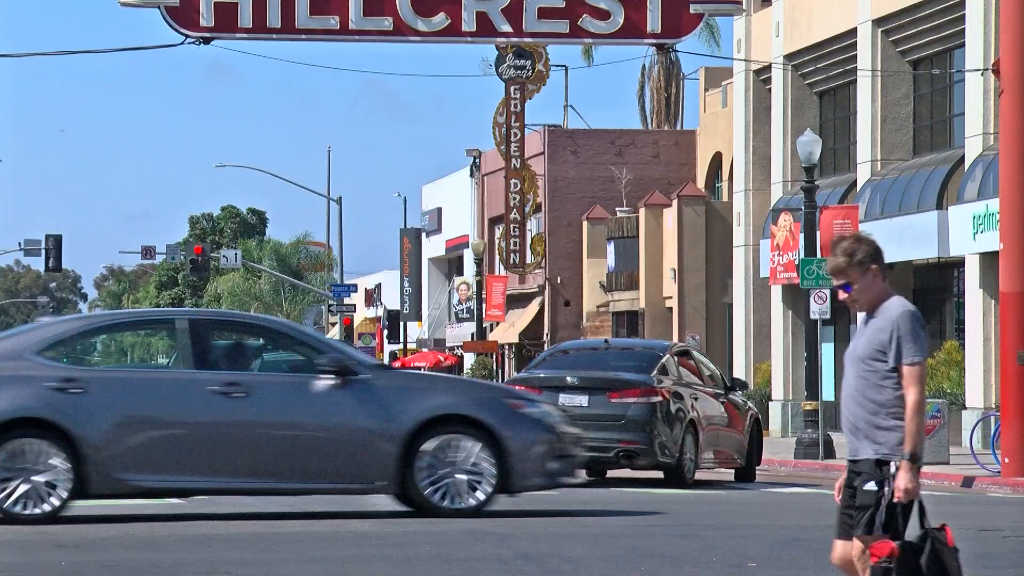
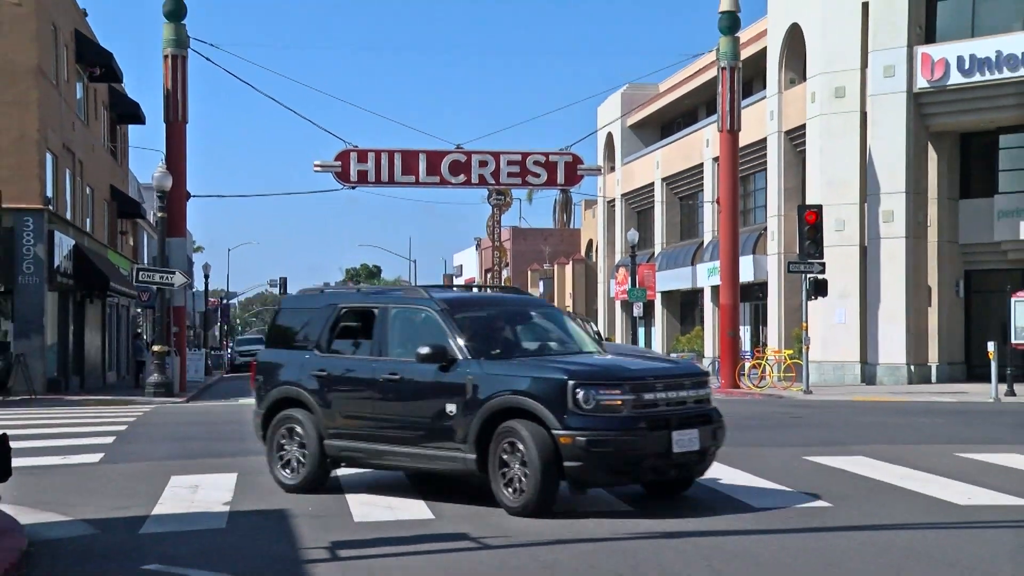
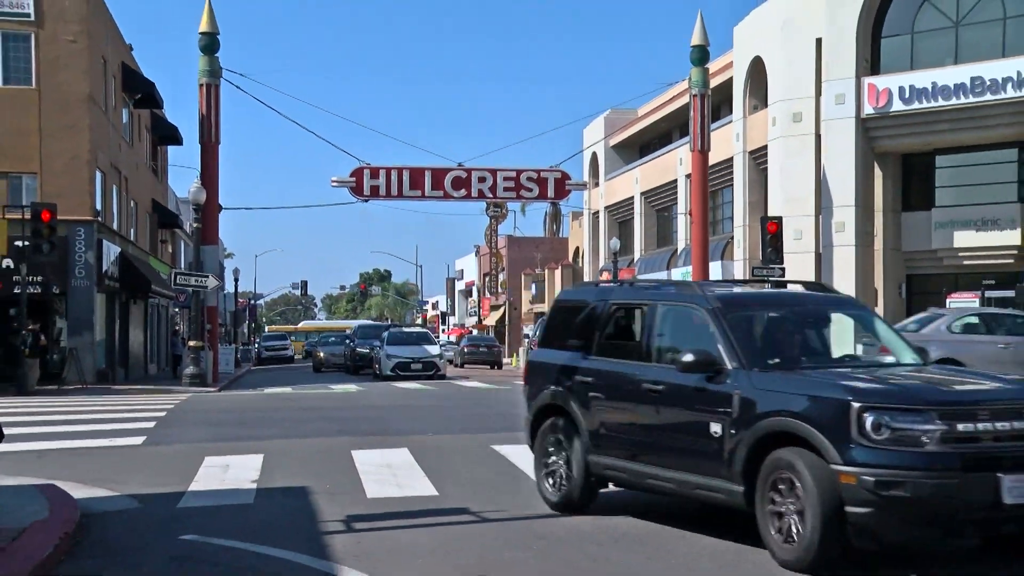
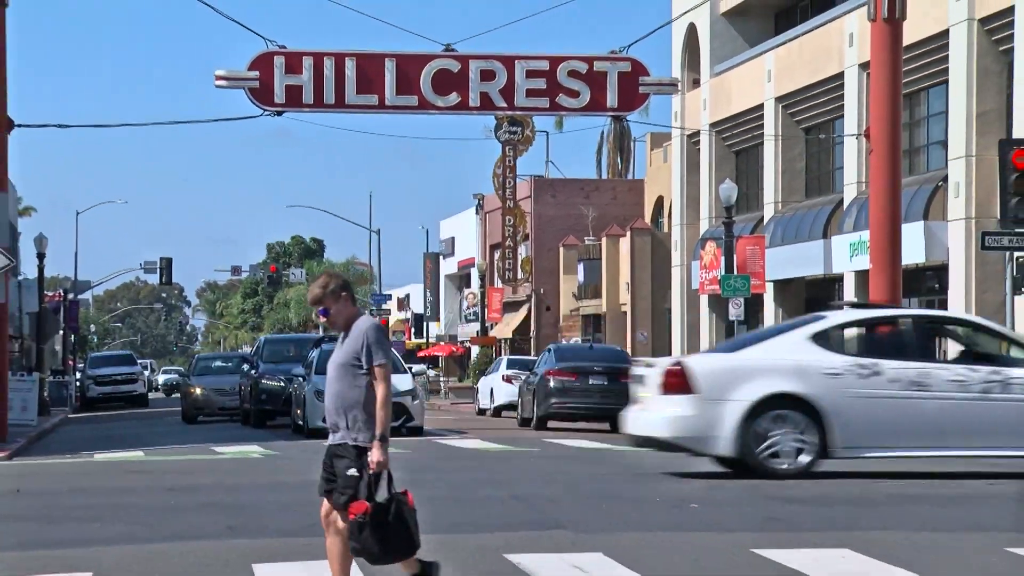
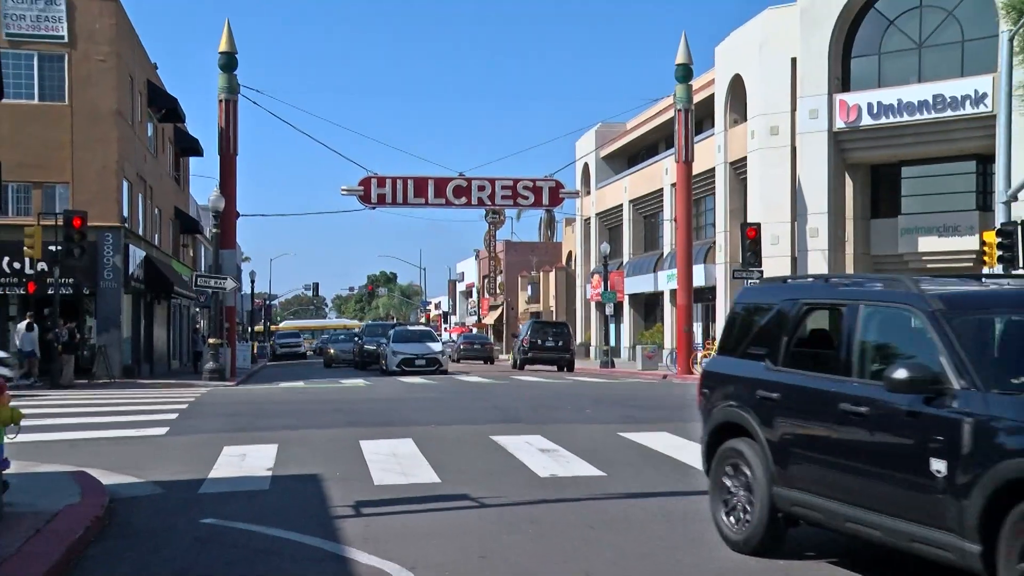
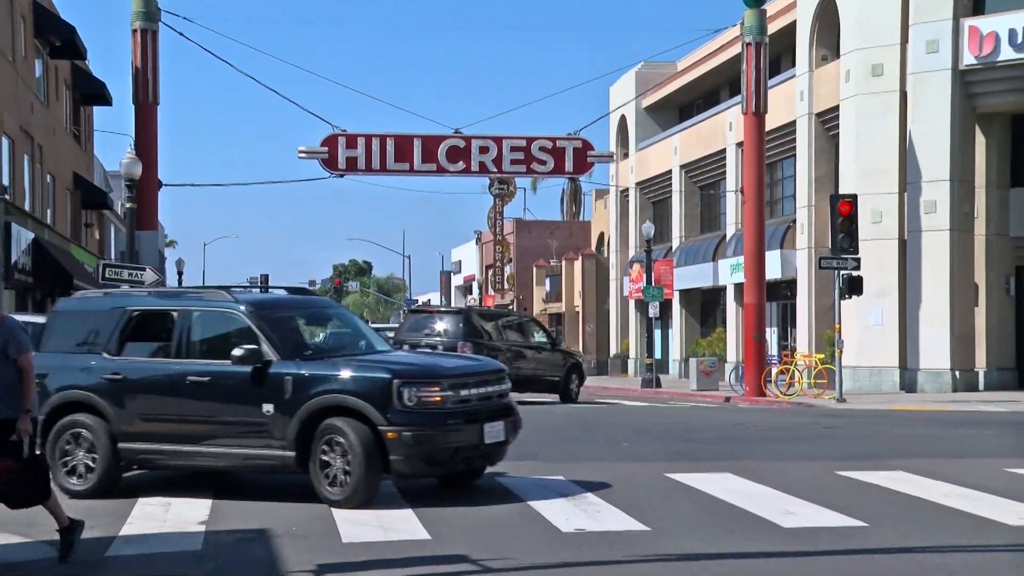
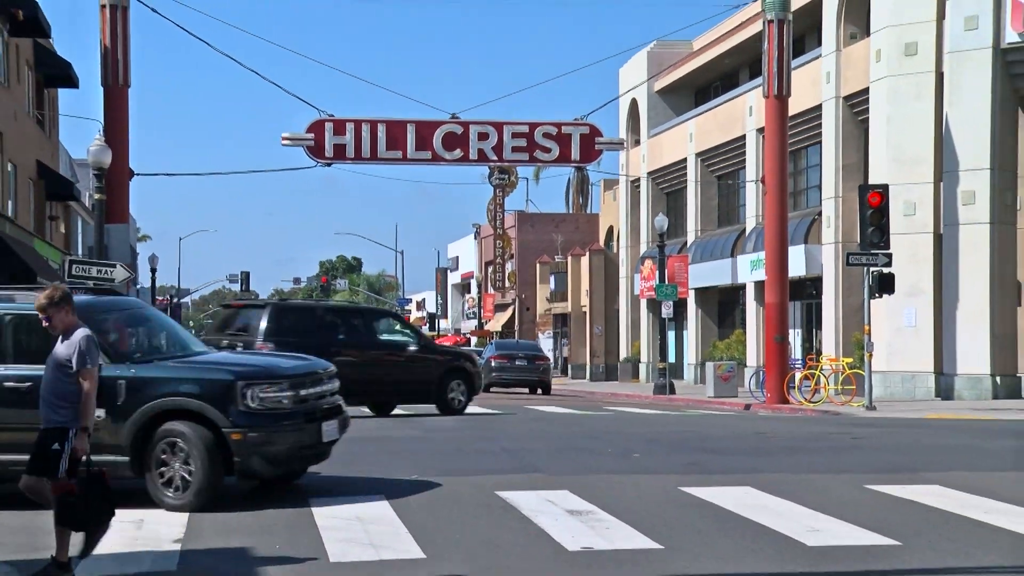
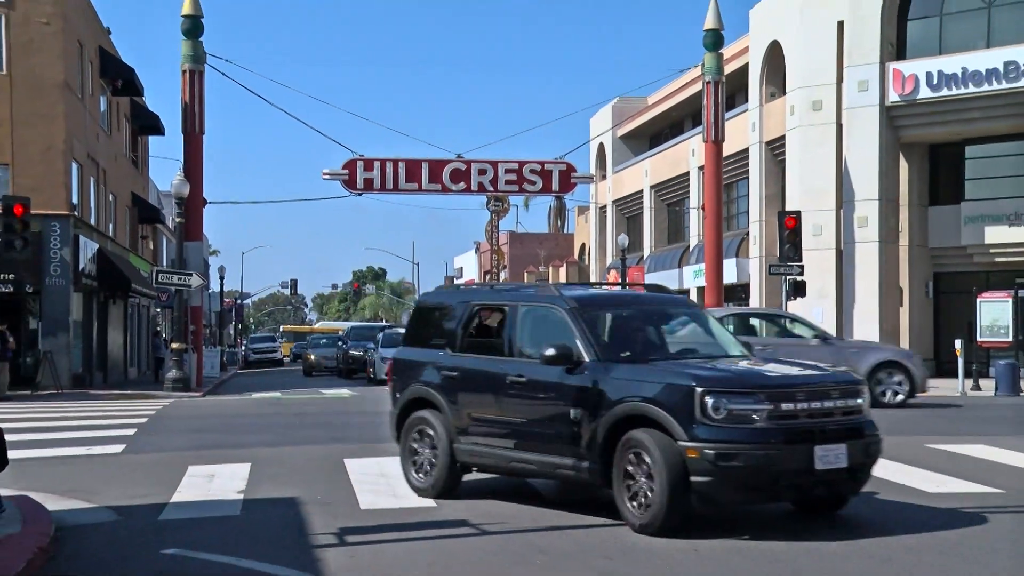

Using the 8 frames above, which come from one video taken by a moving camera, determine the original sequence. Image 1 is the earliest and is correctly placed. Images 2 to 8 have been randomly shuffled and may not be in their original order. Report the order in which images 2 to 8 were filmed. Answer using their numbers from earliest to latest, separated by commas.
4, 7, 6, 2, 8, 3, 5
